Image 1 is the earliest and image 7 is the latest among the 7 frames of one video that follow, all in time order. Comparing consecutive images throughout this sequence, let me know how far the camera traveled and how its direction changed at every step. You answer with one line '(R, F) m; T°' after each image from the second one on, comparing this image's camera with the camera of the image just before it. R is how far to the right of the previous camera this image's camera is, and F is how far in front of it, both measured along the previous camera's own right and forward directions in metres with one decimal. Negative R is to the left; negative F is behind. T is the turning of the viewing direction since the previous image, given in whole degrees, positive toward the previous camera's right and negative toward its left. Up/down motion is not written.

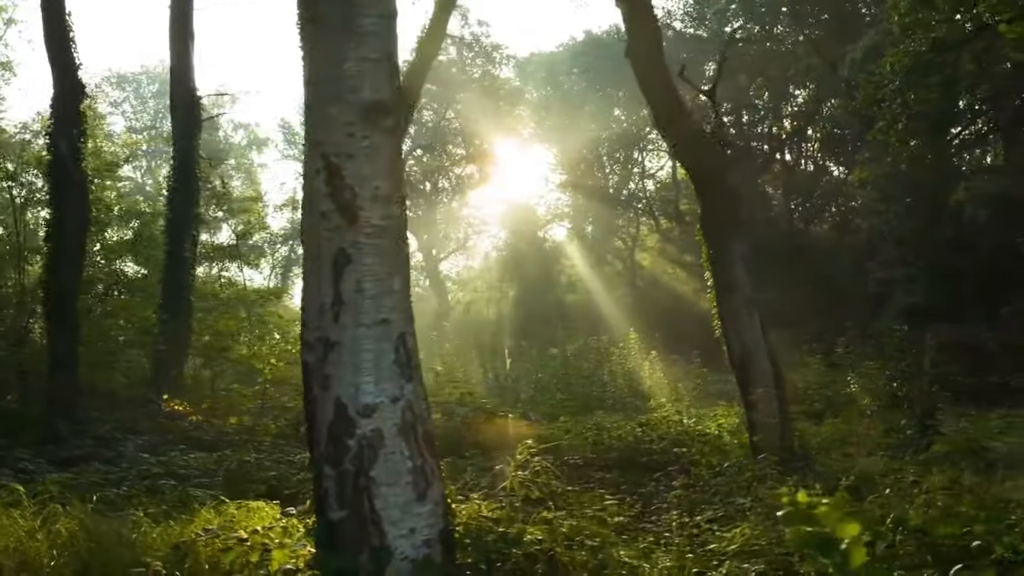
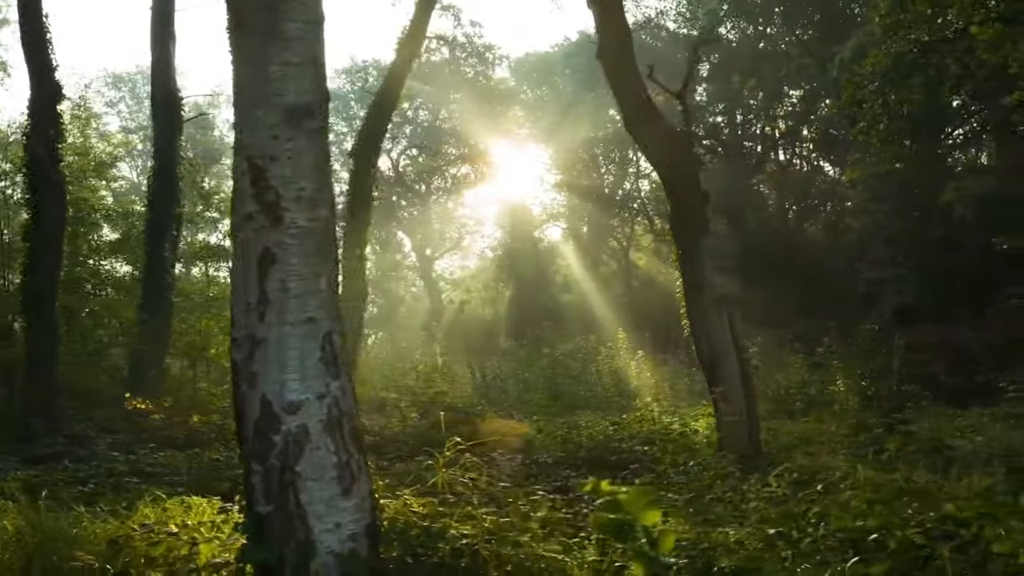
(+0.3, -0.1) m; 0°
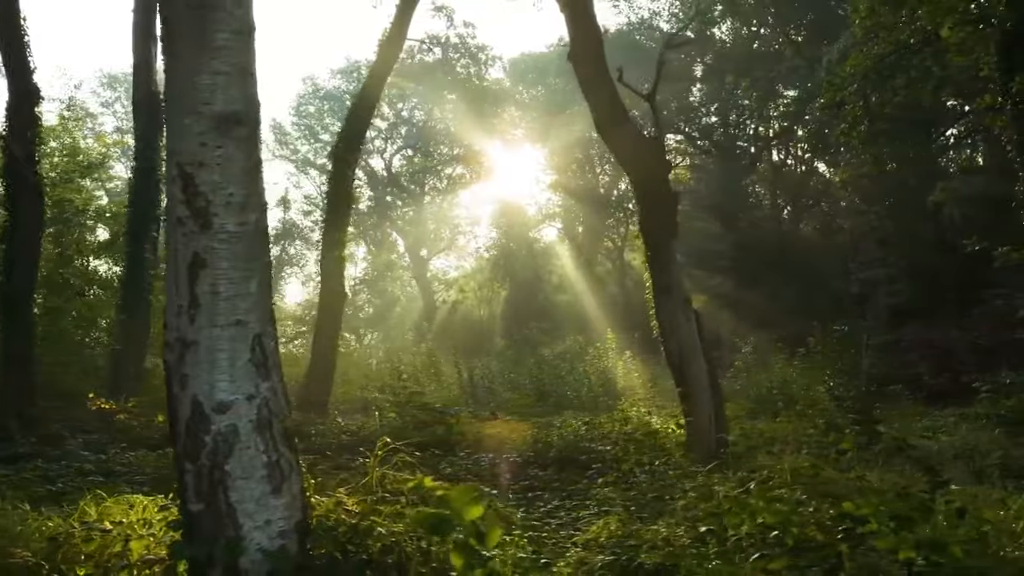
(+0.3, -0.1) m; 0°
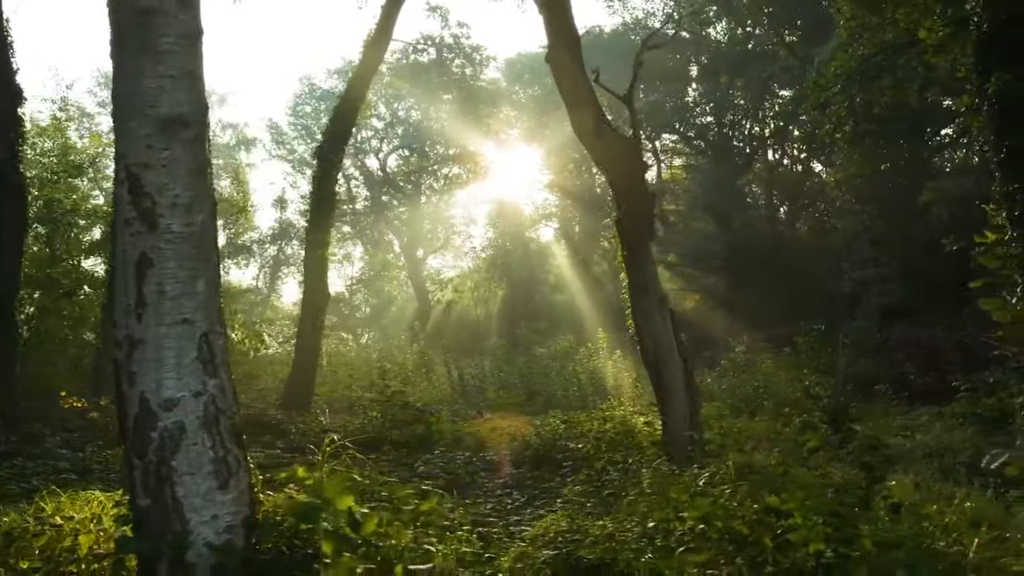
(+0.3, -0.1) m; 0°
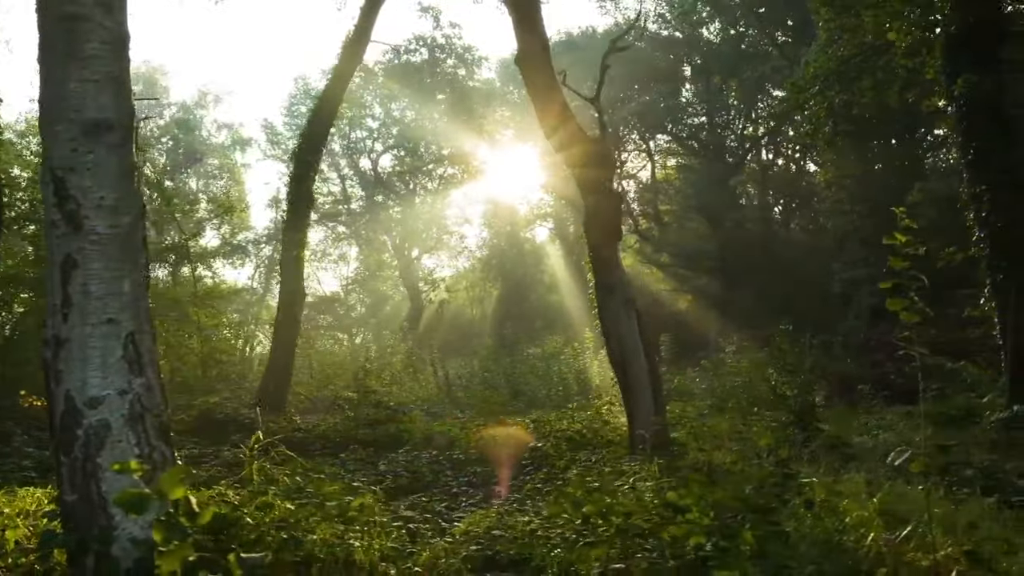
(+0.4, -0.1) m; 0°
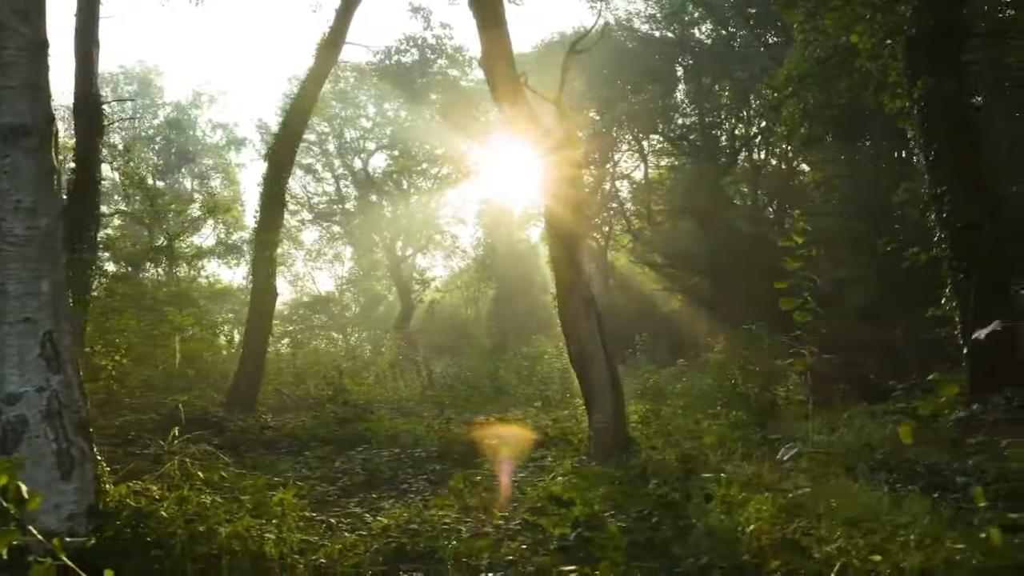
(+0.4, -0.1) m; 0°
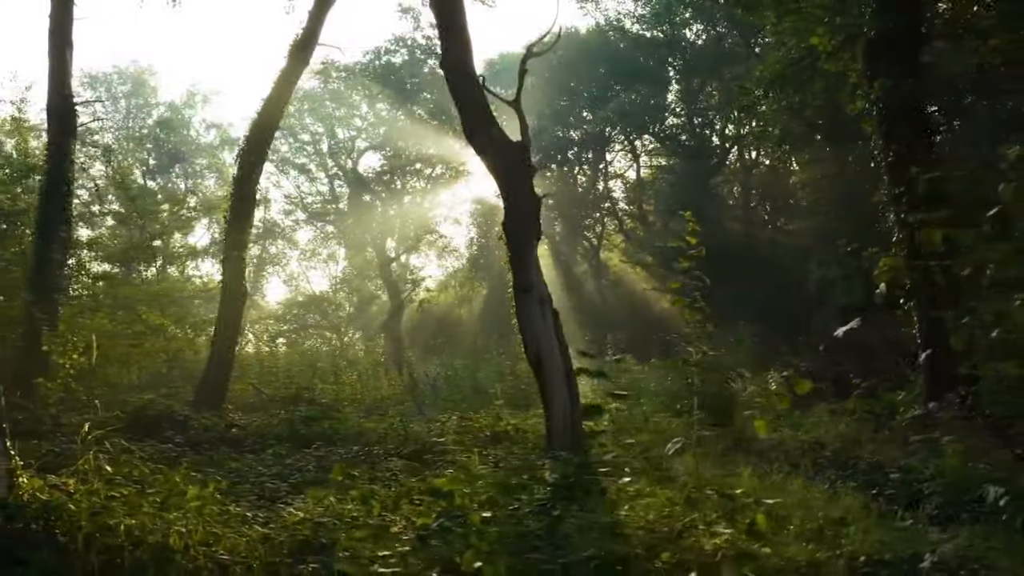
(+0.5, -0.1) m; 0°
